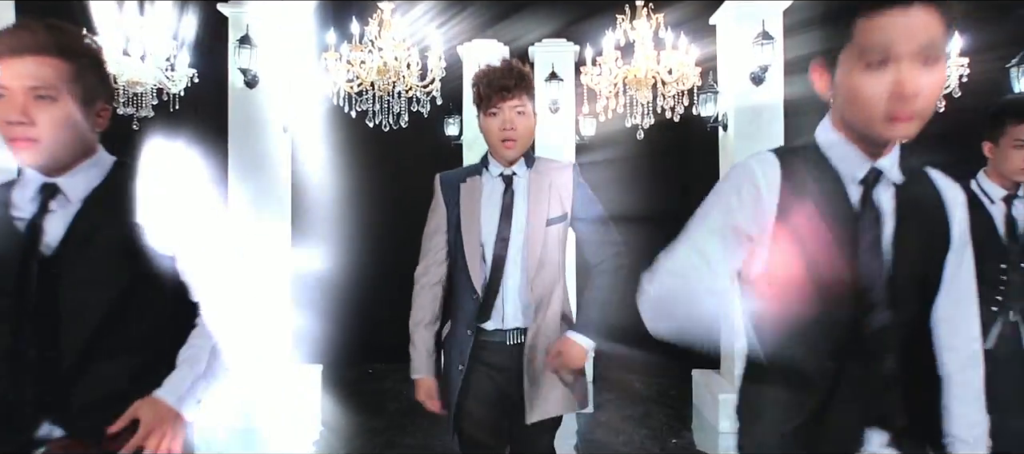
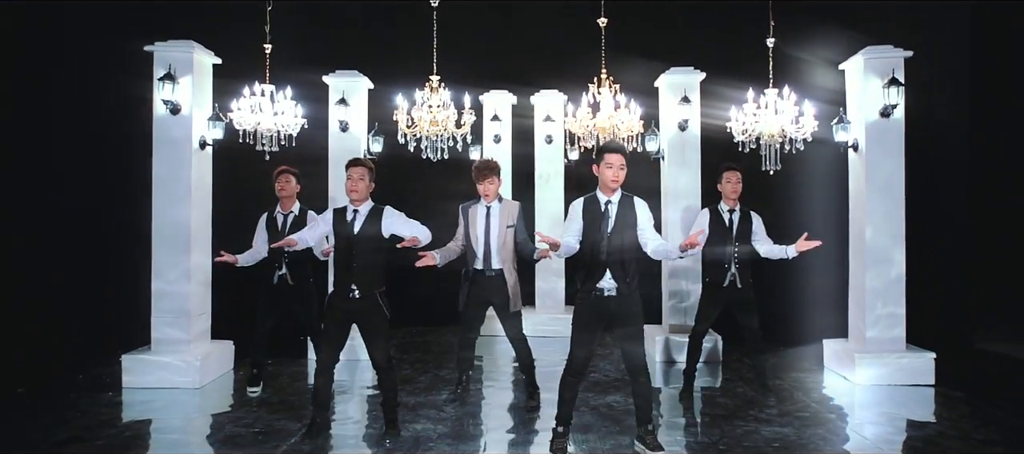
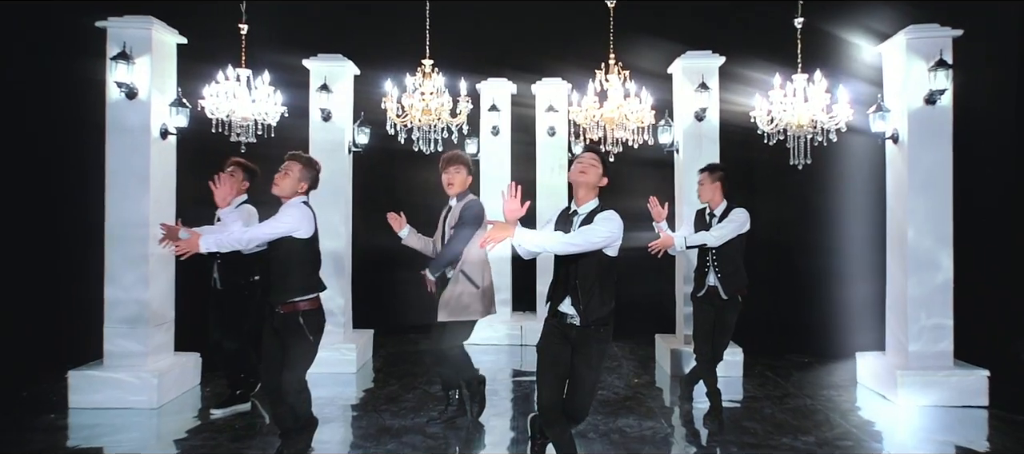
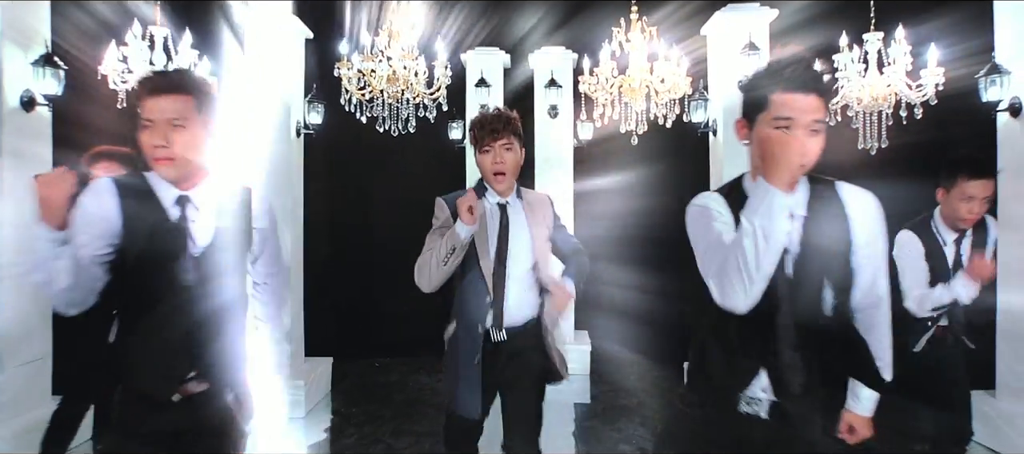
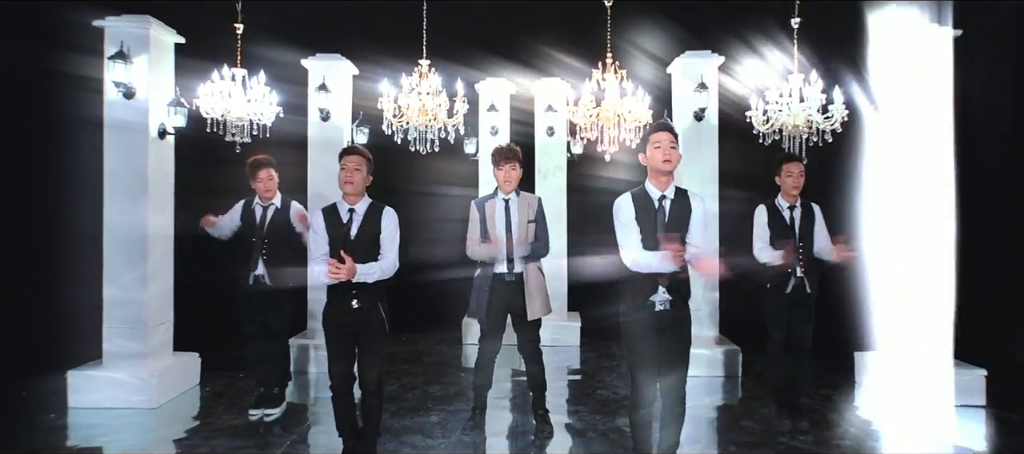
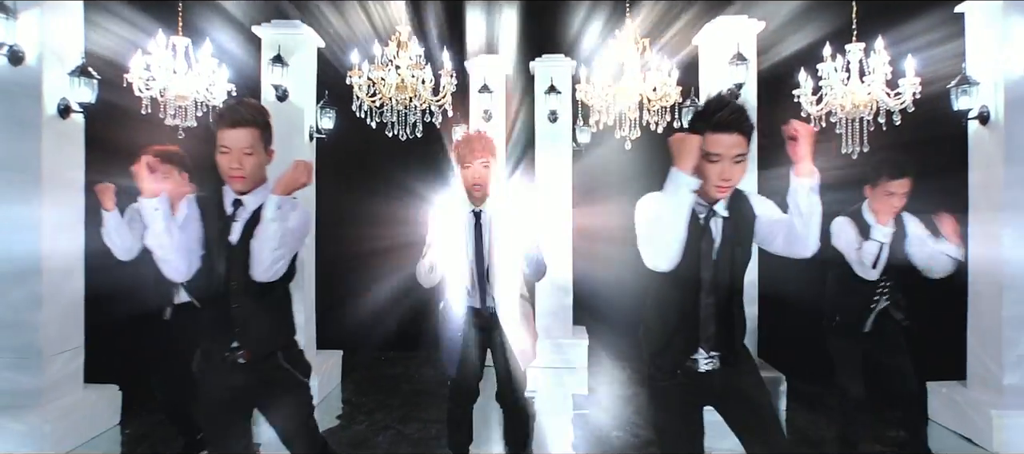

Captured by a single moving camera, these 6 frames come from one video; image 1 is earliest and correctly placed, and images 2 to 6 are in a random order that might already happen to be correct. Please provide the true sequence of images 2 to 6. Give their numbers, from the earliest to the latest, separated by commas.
4, 6, 5, 2, 3
